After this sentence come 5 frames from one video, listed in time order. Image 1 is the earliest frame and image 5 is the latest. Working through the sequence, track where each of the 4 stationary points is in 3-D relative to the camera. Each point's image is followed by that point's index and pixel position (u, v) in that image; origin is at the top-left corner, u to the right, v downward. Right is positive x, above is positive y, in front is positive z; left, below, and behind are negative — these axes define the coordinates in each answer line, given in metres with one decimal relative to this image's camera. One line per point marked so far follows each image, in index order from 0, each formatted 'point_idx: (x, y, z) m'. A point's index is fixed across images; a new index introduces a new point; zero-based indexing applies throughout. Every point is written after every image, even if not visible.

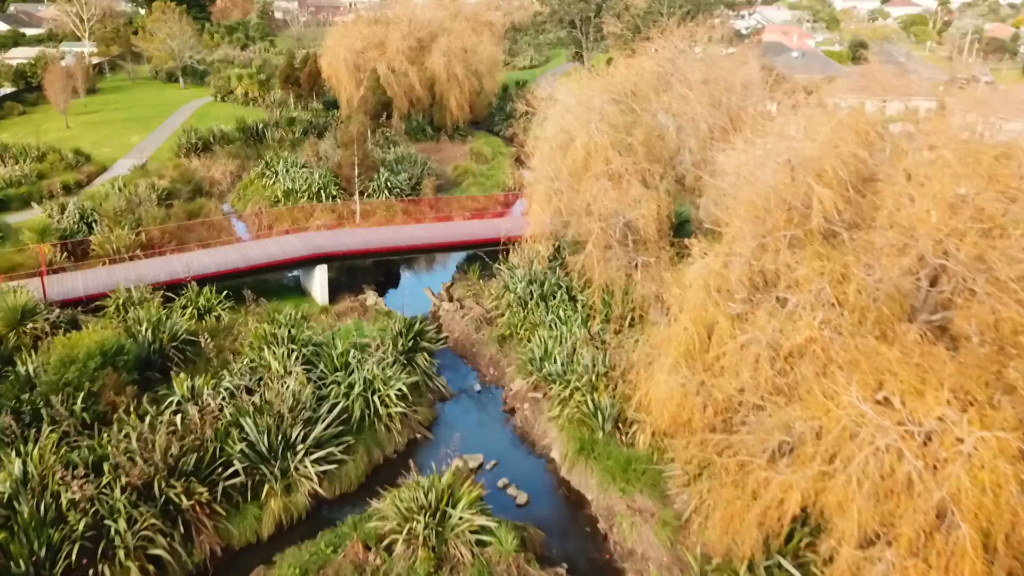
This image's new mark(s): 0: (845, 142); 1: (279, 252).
0: (+3.1, +1.4, +8.6) m
1: (-4.0, +0.6, +15.7) m
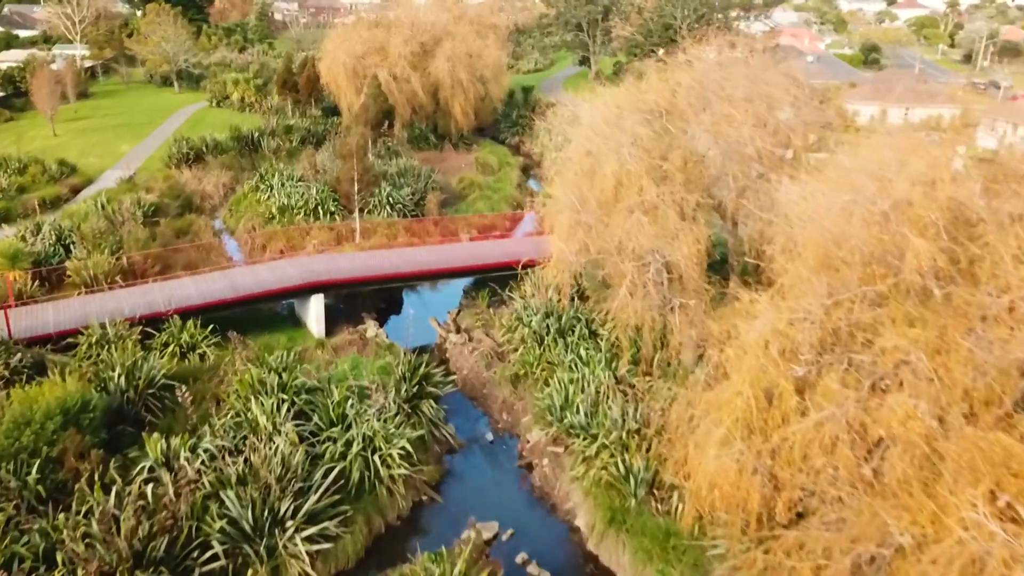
0: (+3.3, +0.9, +7.2) m
1: (-3.8, +0.1, +14.4) m
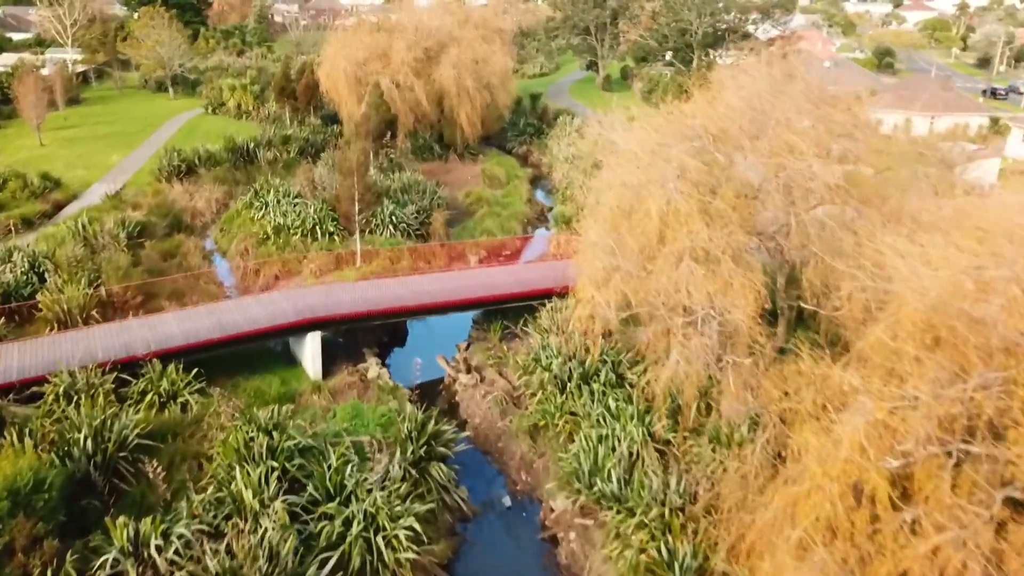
0: (+3.6, +0.4, +5.9) m
1: (-3.6, -0.4, +13.0) m
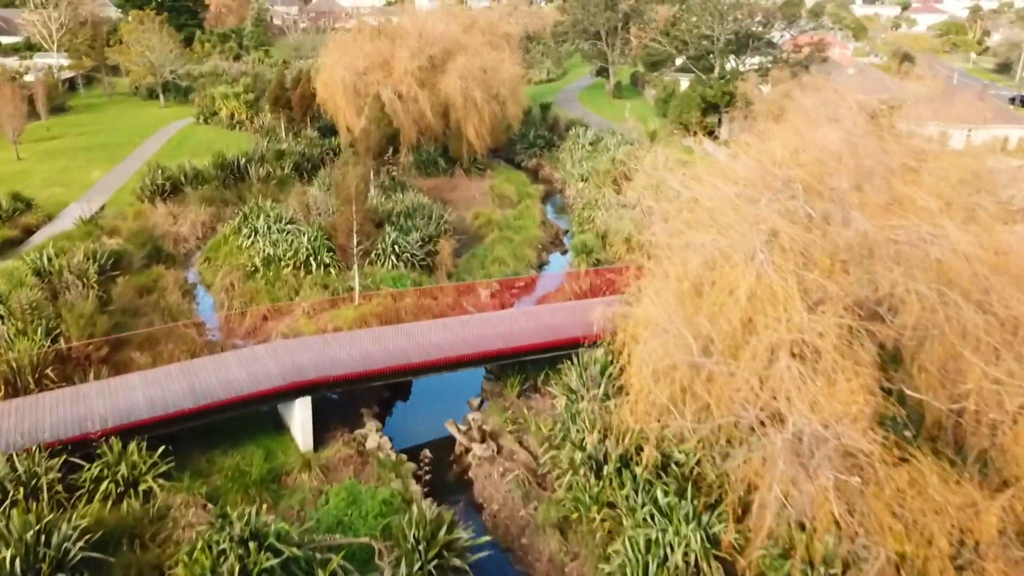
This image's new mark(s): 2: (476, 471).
0: (+3.9, -0.3, +4.0) m
1: (-3.3, -1.1, +11.1) m
2: (-0.4, -2.3, +11.5) m
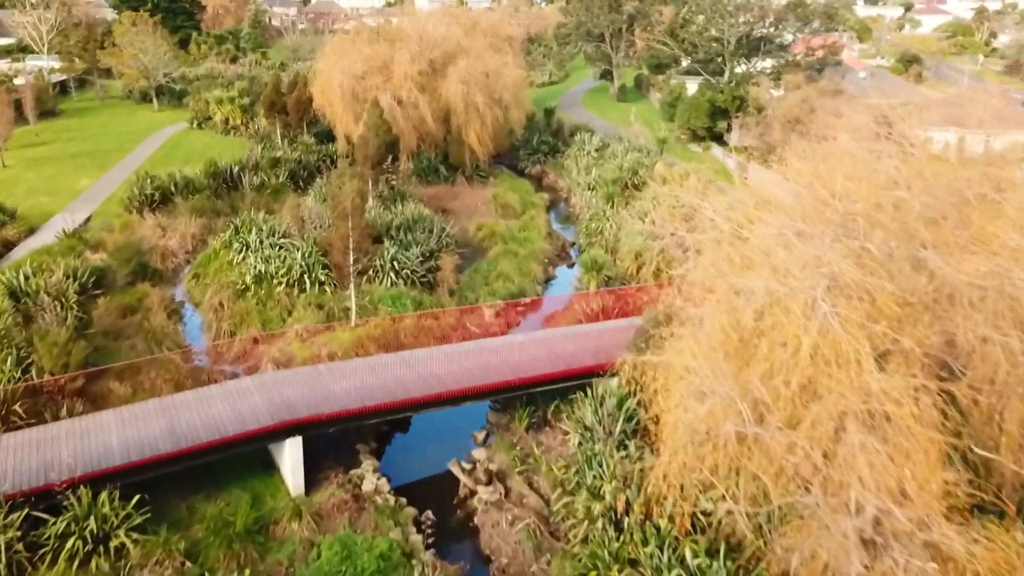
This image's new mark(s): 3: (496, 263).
0: (+4.0, -0.7, +3.1) m
1: (-3.2, -1.4, +10.2) m
2: (-0.3, -2.6, +10.6) m
3: (-0.3, +0.5, +18.6) m
